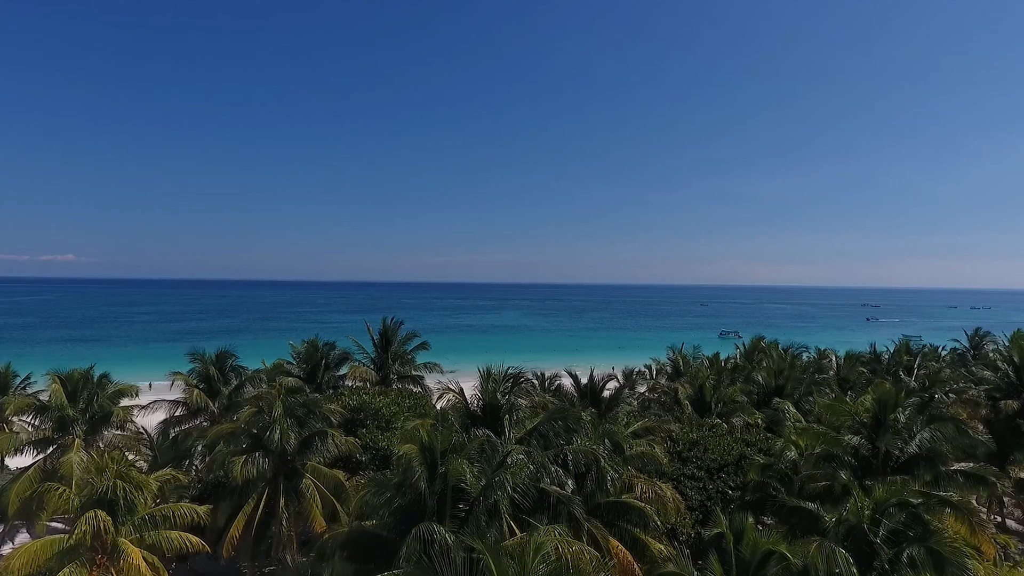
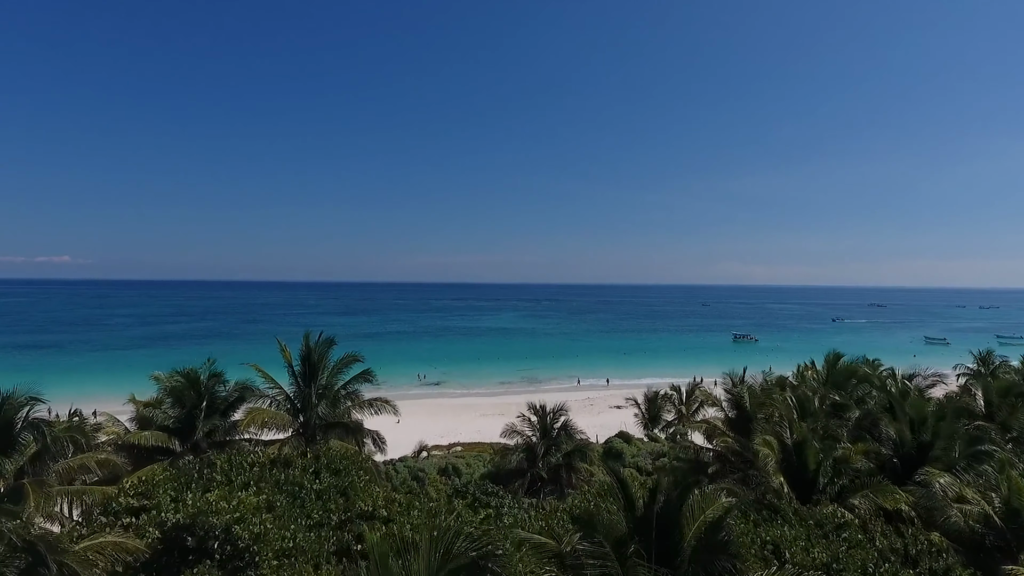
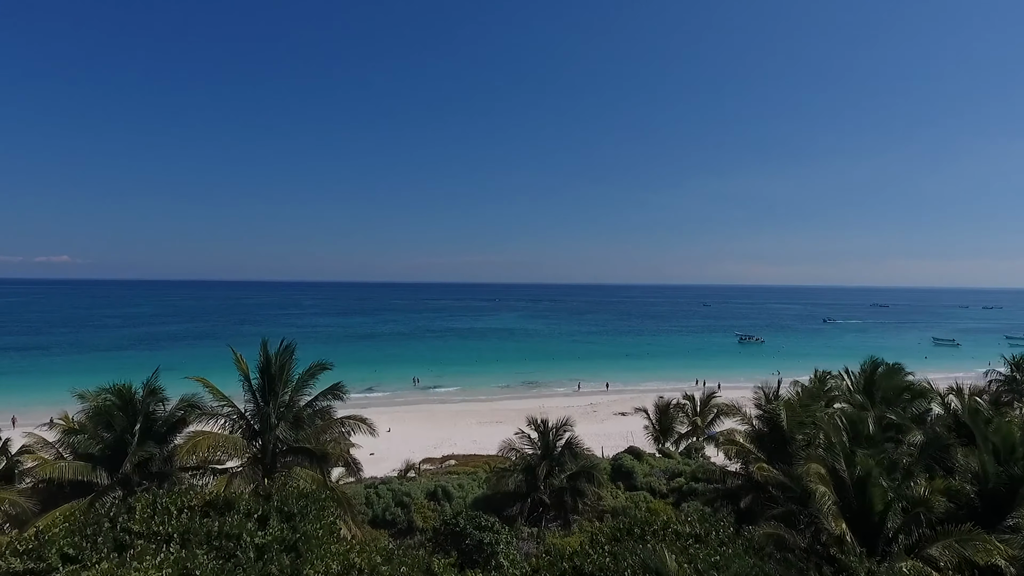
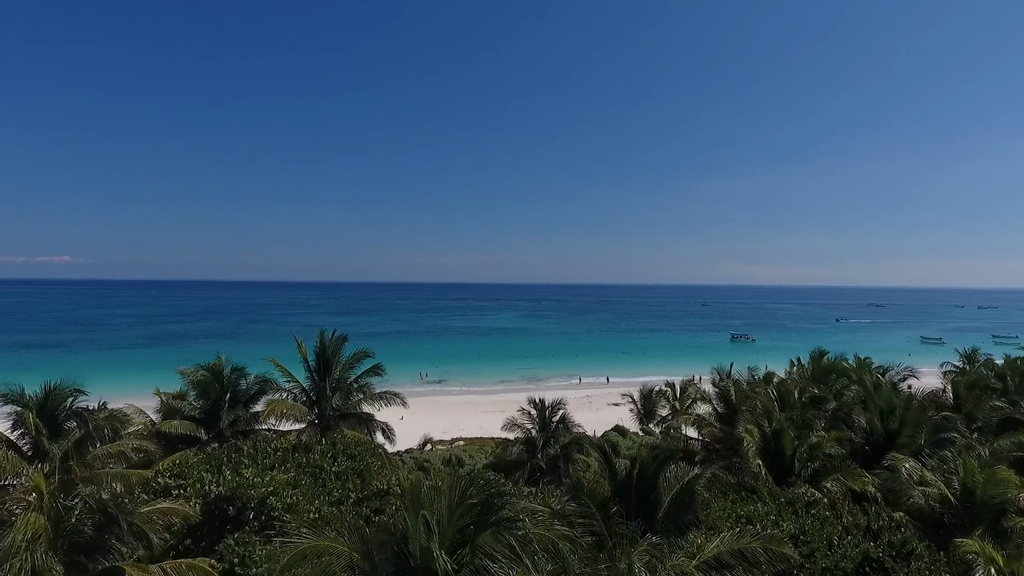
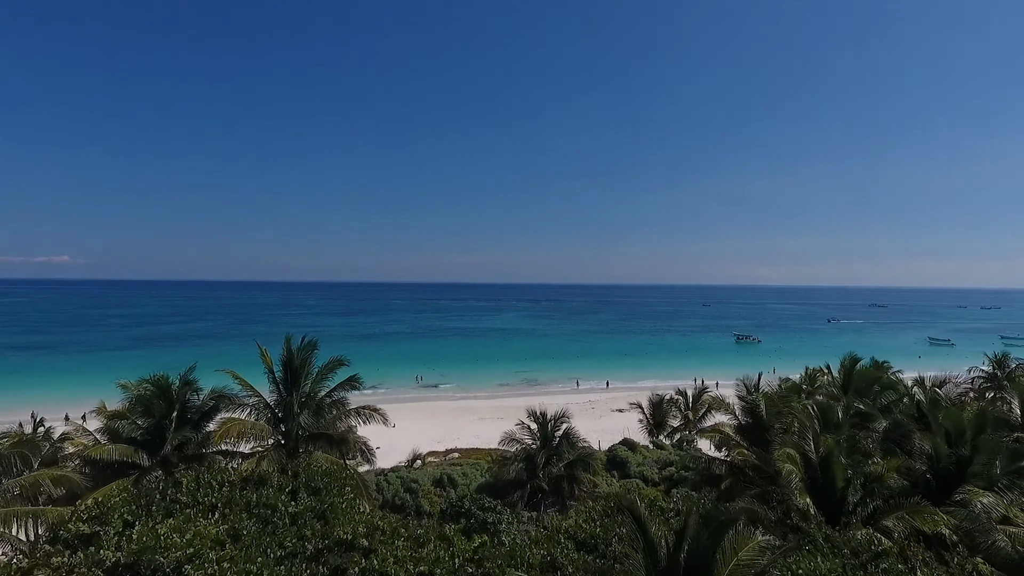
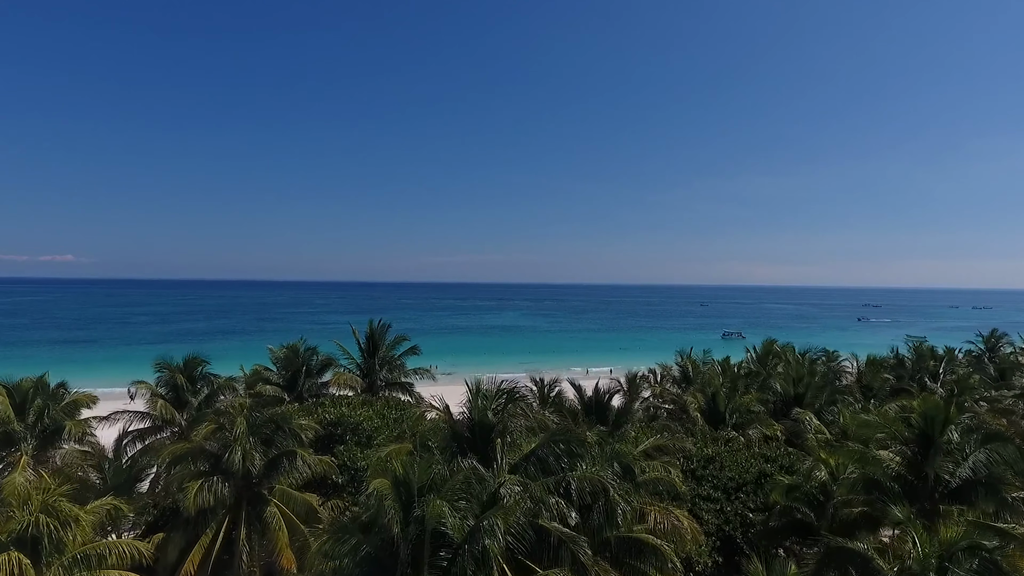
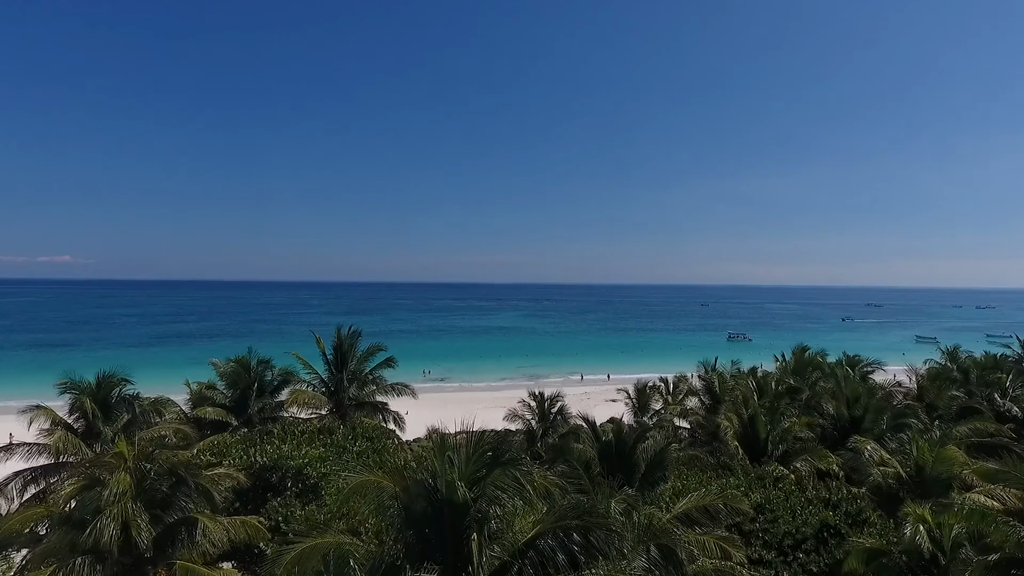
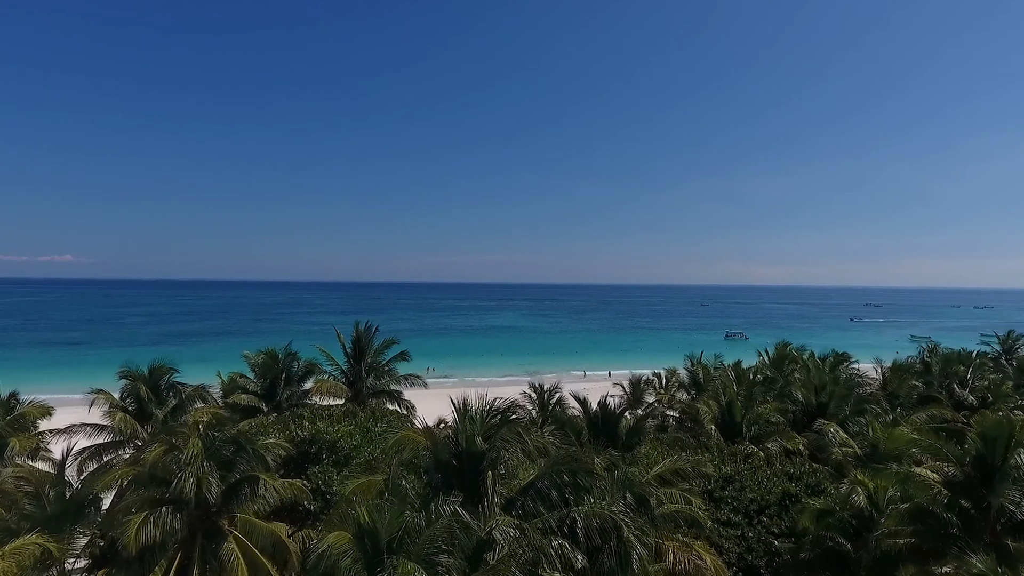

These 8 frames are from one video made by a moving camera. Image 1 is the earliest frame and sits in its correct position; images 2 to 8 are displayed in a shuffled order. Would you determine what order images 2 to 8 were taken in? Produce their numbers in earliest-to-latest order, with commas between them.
6, 8, 7, 4, 2, 5, 3
